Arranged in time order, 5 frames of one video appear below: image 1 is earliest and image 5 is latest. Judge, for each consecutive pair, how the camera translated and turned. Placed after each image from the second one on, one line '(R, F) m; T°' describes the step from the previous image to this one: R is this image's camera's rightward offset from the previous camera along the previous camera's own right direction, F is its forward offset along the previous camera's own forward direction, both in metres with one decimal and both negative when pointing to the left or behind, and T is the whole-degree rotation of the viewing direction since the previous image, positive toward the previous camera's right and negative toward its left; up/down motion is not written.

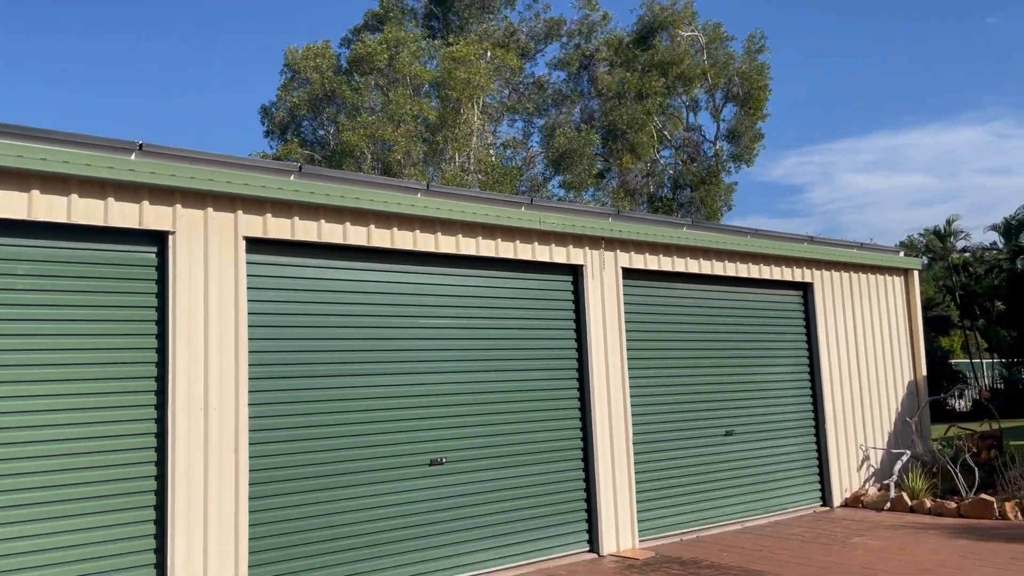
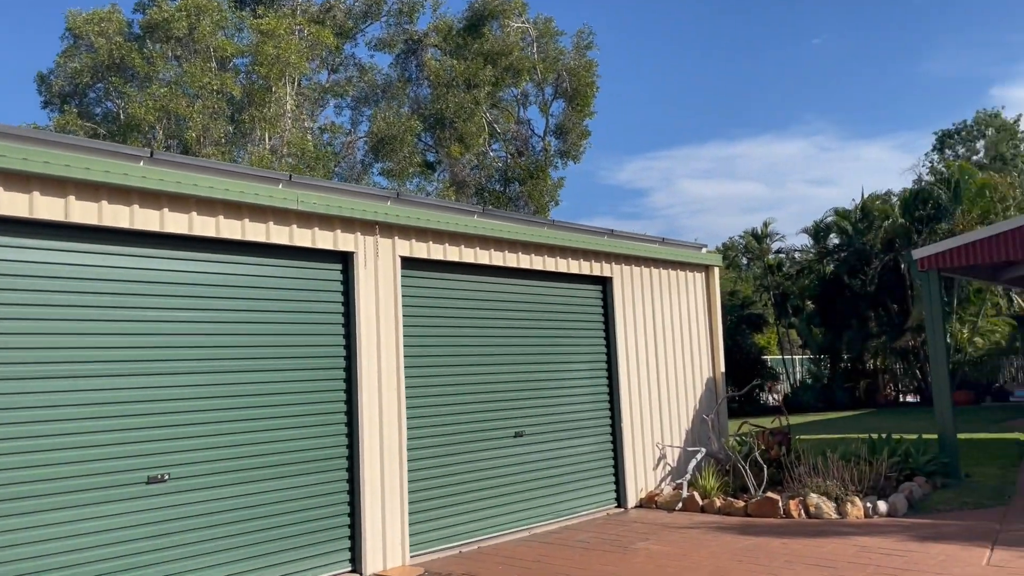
(+0.8, +0.7) m; +10°
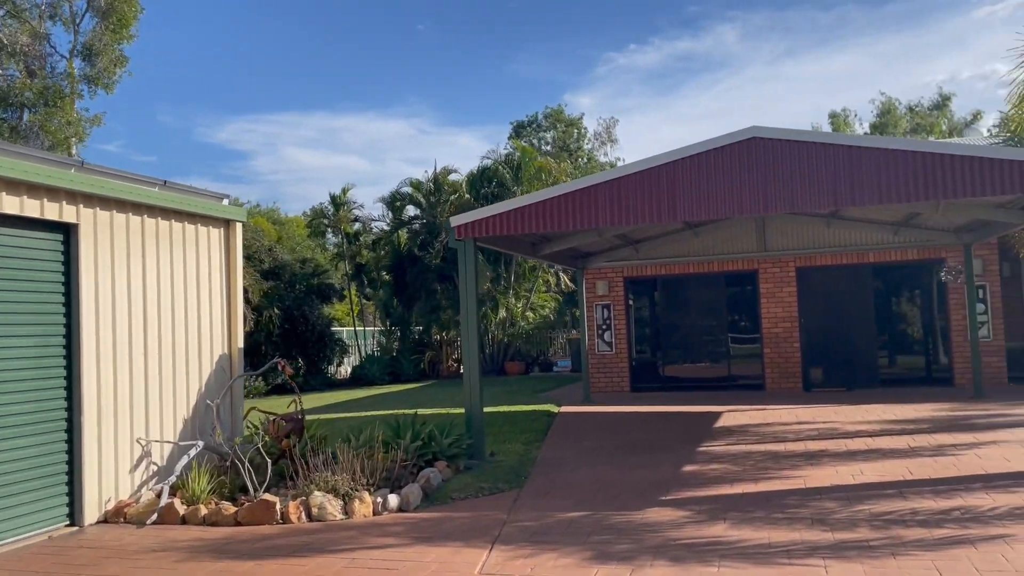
(+1.4, +1.5) m; +27°
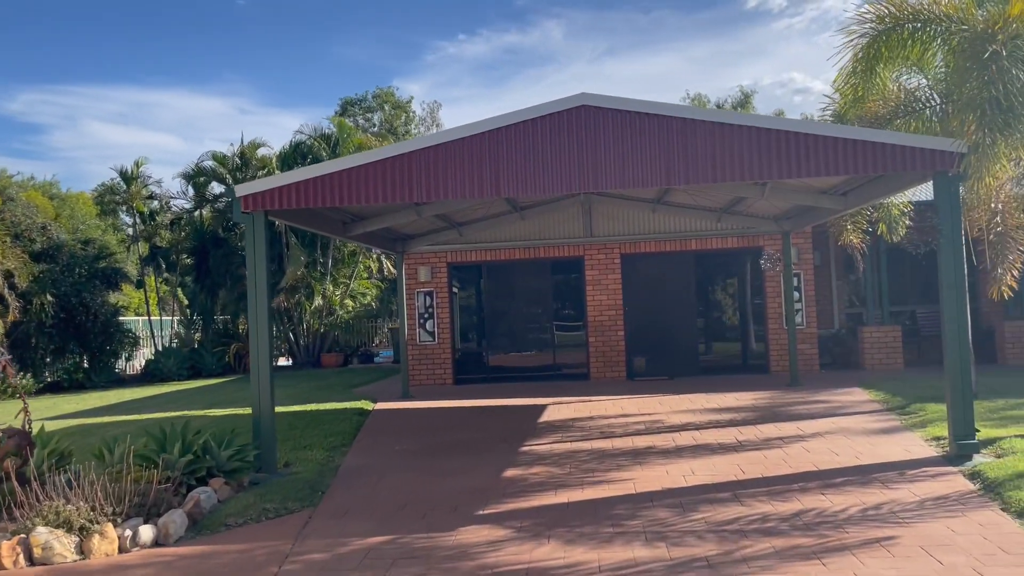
(+0.3, +1.2) m; +12°
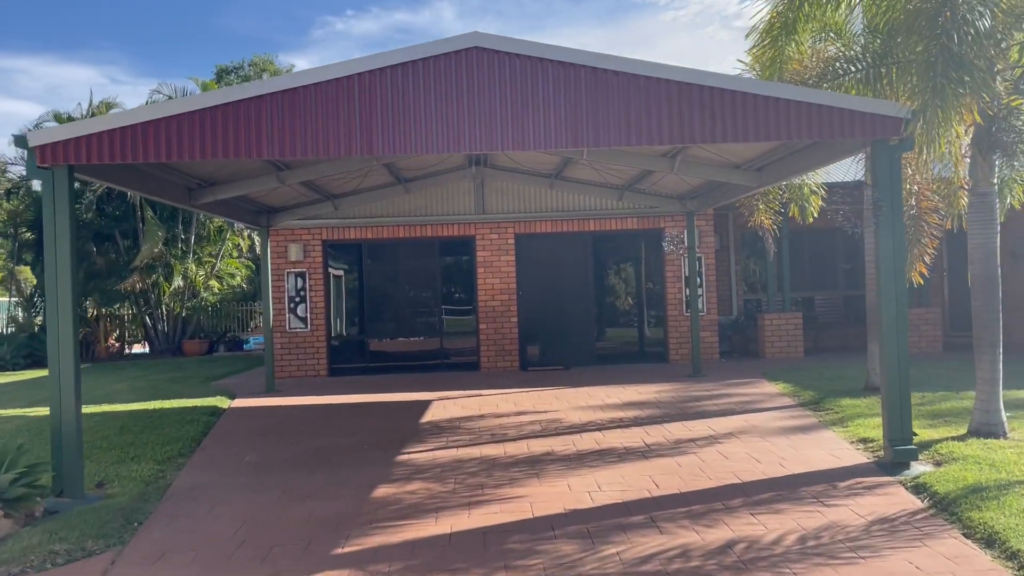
(+0.1, +1.4) m; +8°
